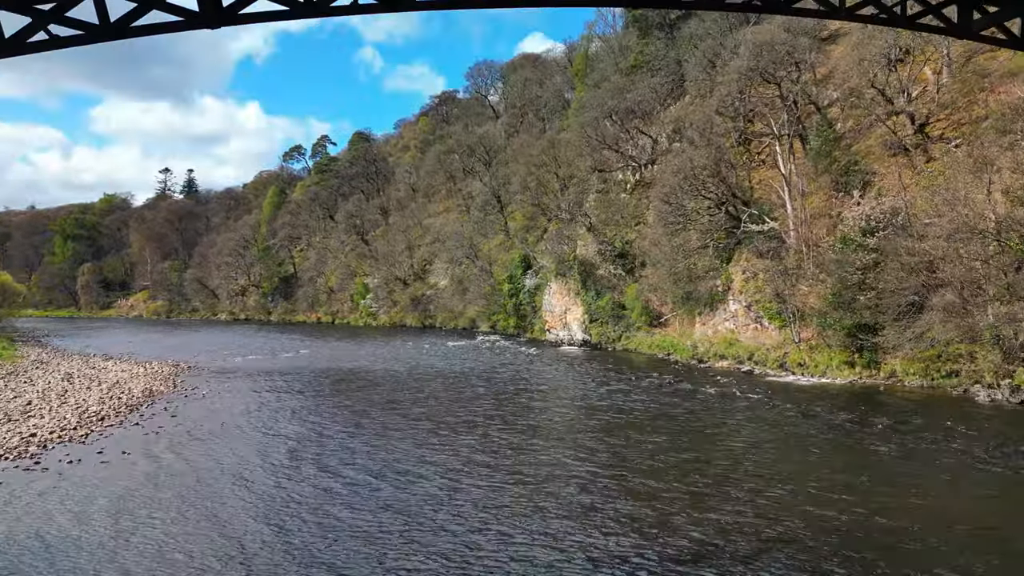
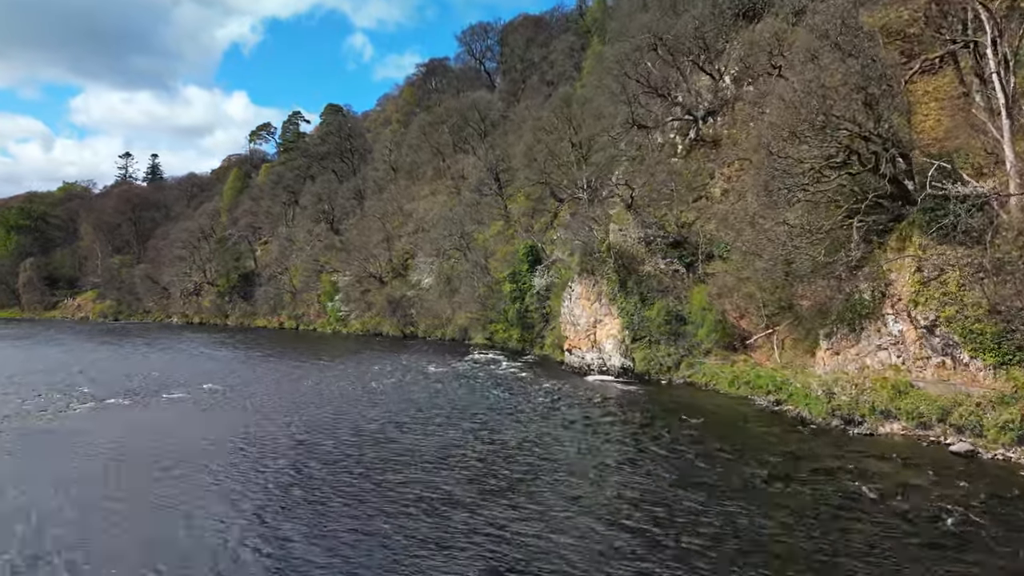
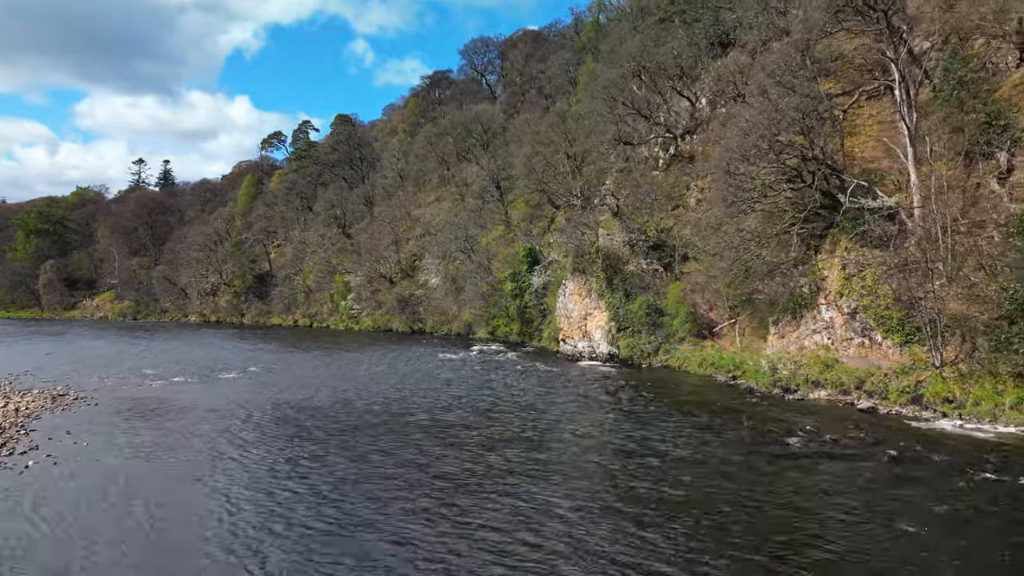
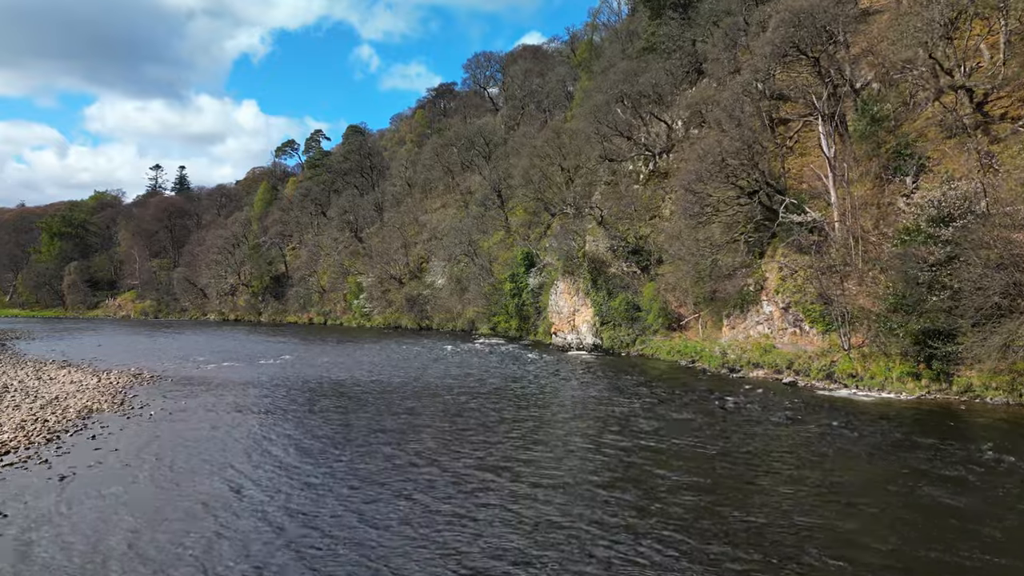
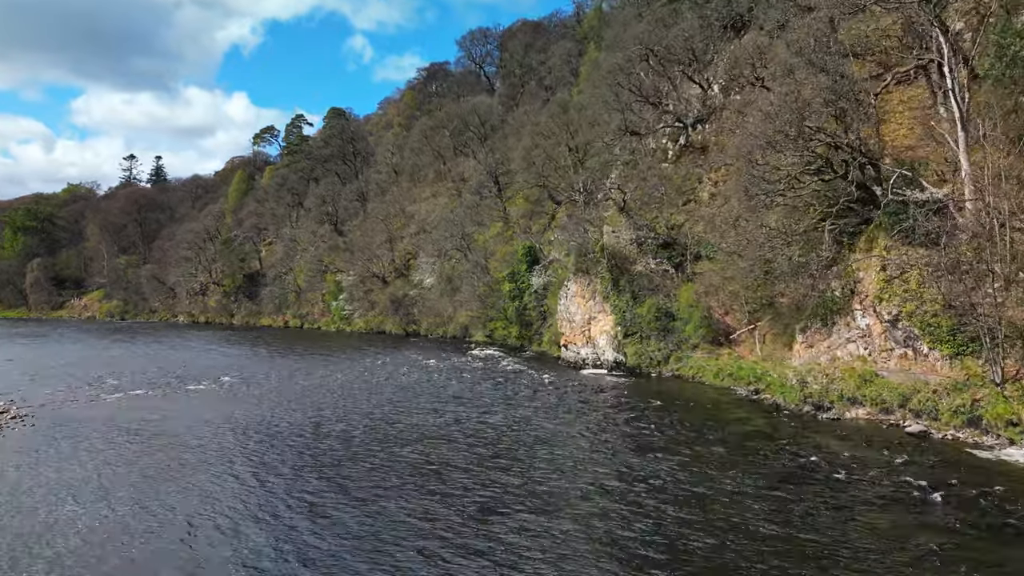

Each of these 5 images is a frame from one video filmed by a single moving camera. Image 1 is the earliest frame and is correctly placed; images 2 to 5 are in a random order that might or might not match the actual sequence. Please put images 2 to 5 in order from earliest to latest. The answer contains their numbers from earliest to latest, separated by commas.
4, 3, 5, 2
